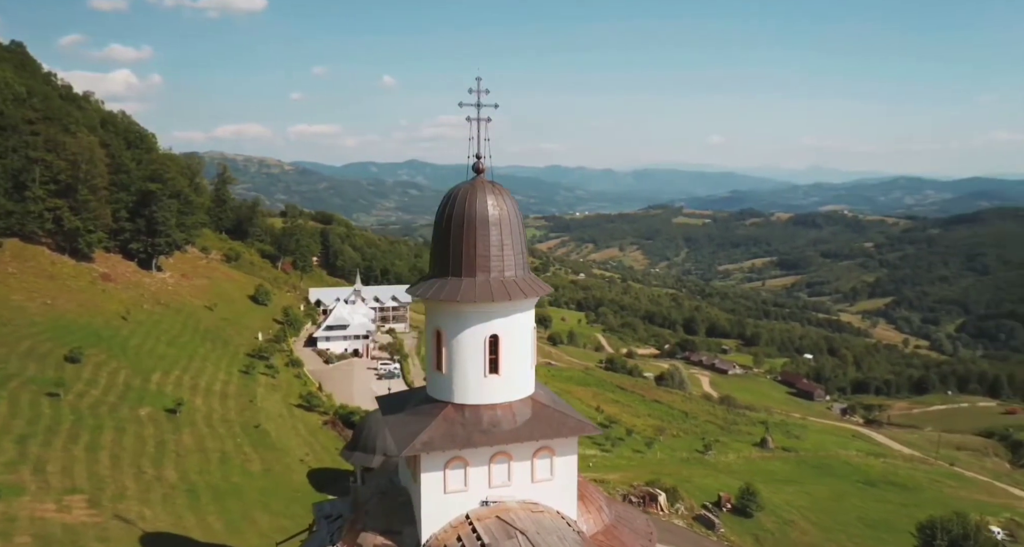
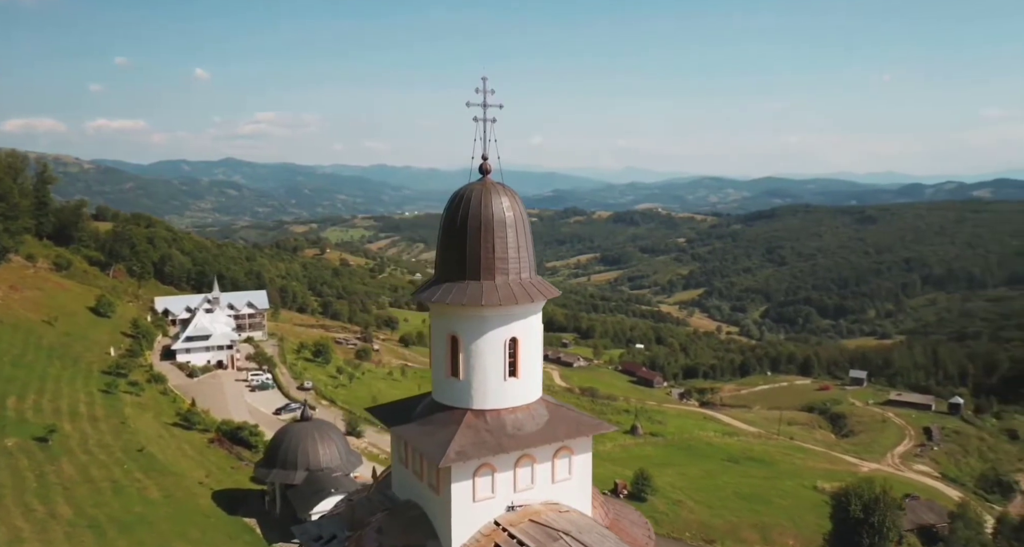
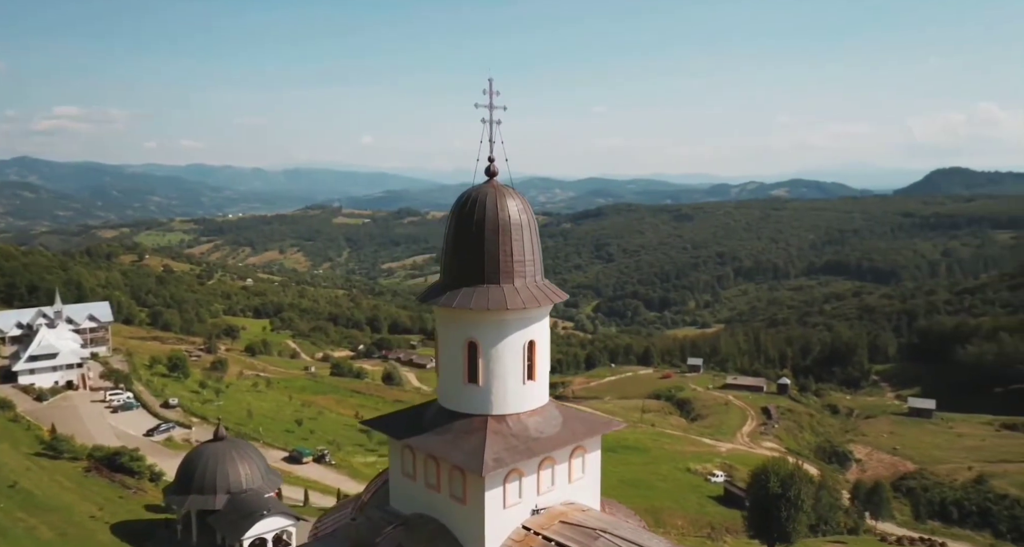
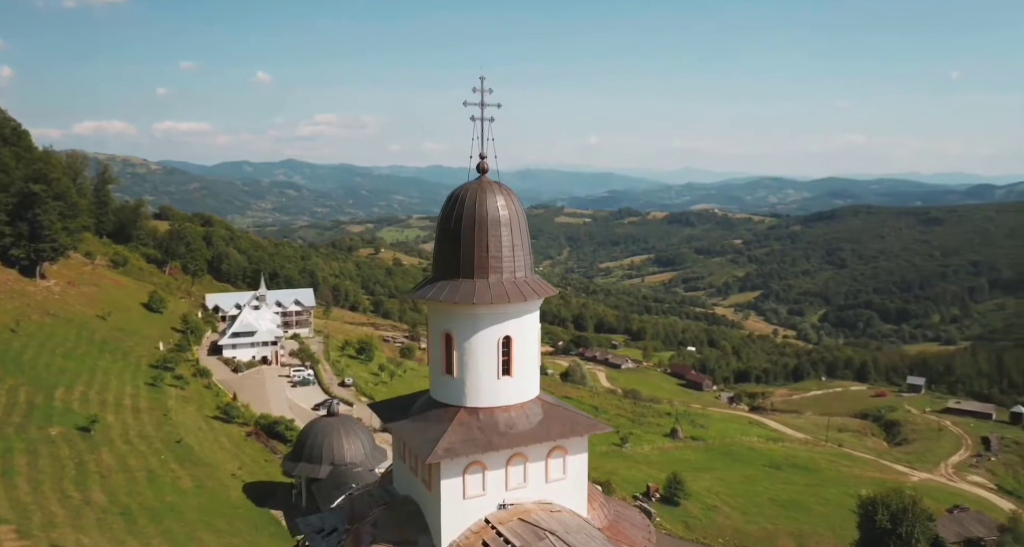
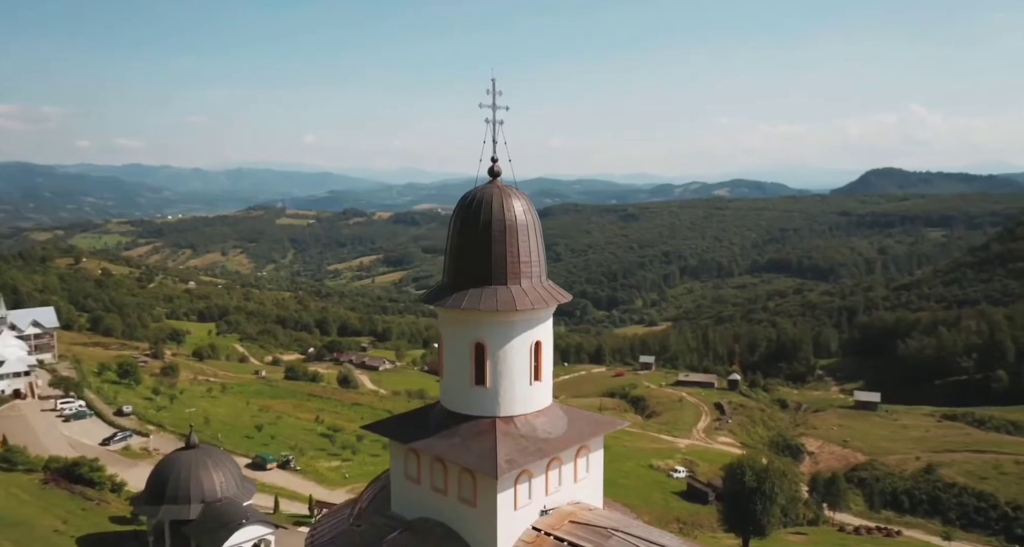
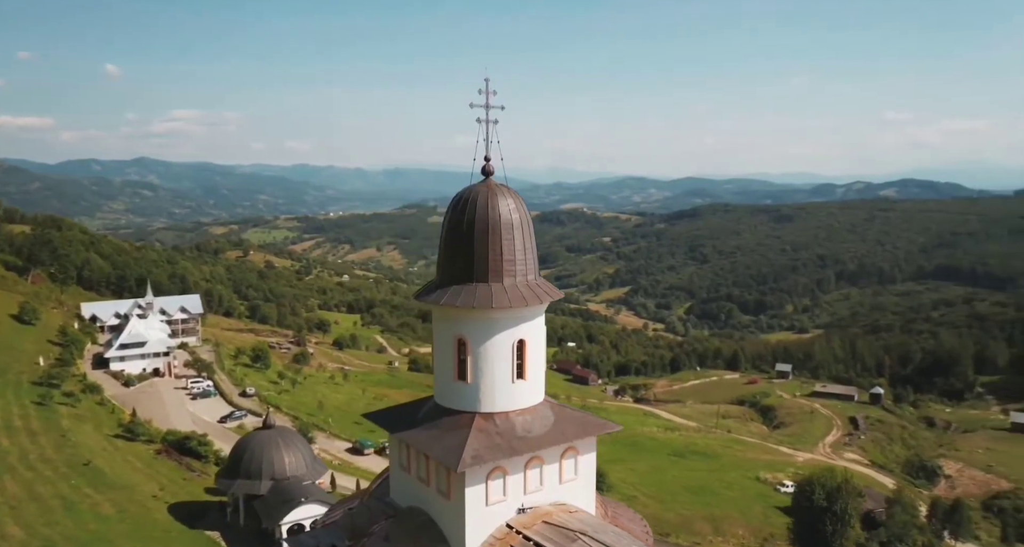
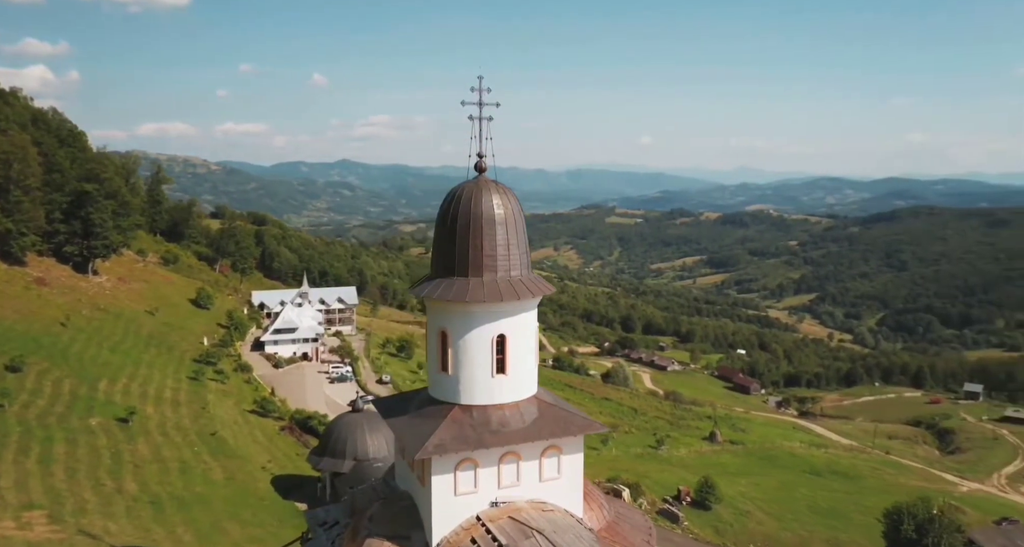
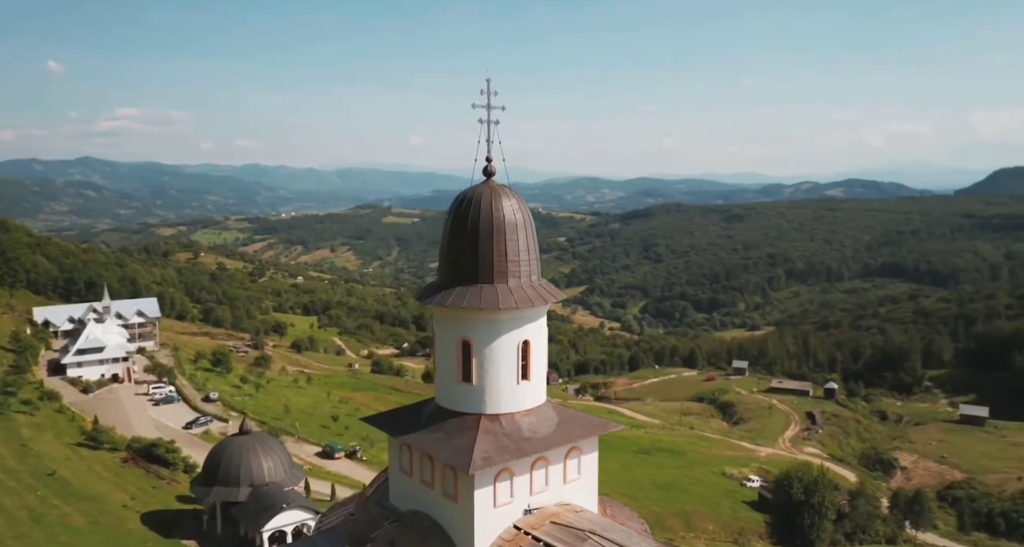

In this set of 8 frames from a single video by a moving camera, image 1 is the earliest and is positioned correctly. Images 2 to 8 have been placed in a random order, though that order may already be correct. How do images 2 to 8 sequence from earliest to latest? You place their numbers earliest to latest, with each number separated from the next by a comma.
7, 4, 2, 6, 8, 3, 5
